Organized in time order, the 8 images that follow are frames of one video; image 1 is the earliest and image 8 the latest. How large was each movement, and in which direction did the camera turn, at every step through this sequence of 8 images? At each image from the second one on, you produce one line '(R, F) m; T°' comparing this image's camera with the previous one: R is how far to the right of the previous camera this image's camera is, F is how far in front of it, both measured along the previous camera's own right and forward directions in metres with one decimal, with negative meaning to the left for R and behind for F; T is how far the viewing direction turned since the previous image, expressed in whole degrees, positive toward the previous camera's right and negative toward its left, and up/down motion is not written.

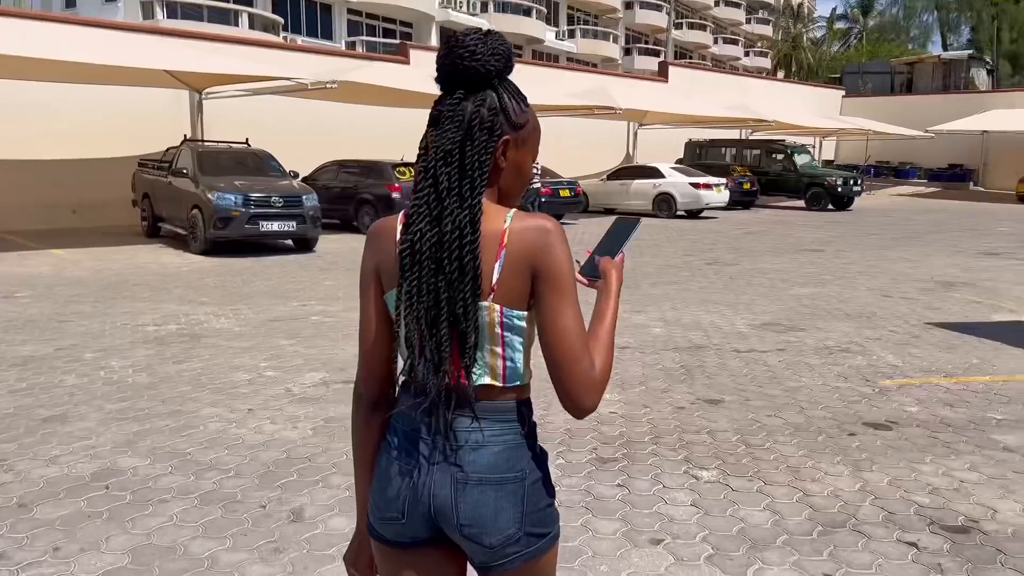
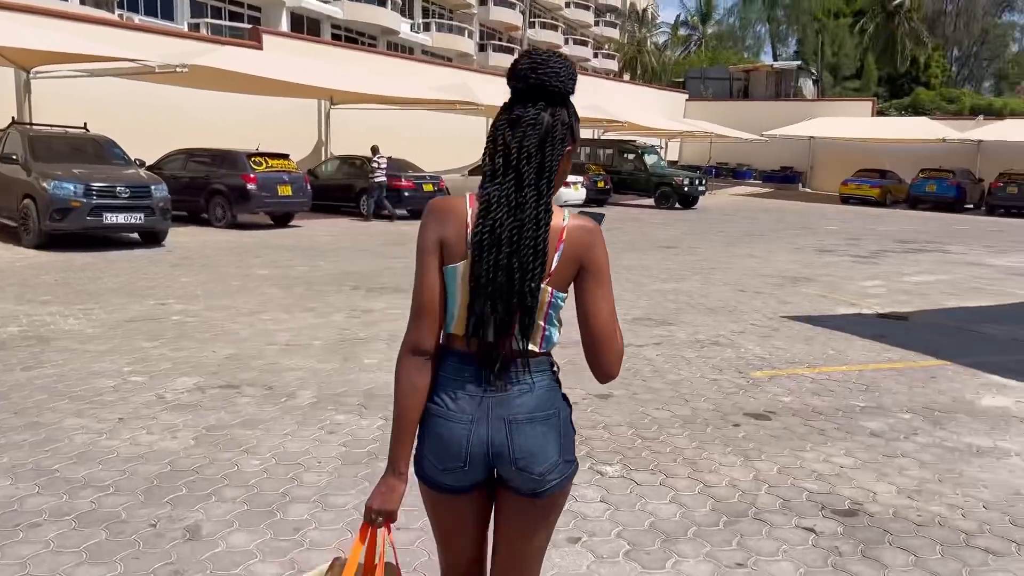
(-0.2, +0.1) m; +10°
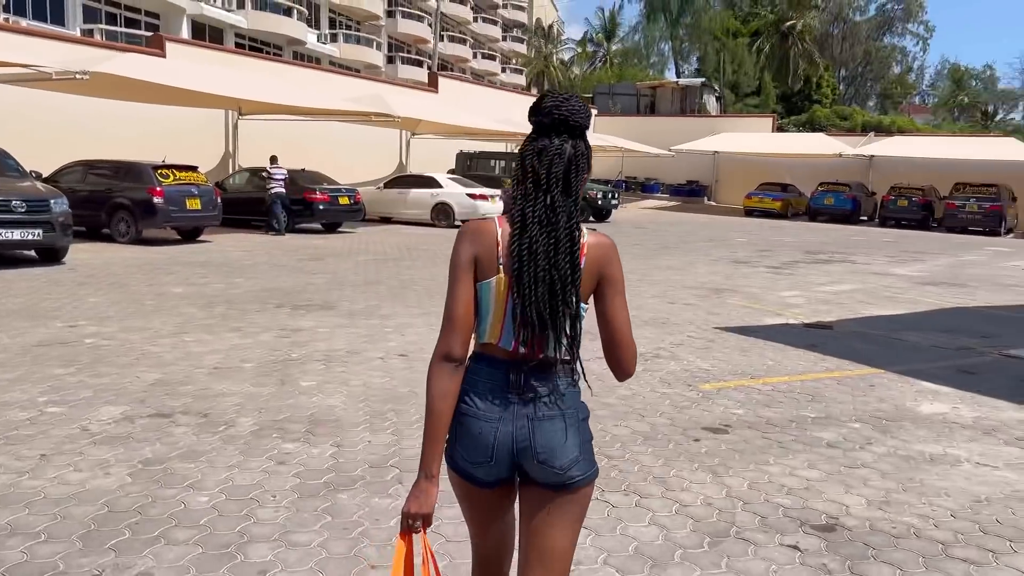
(-0.3, +0.2) m; +6°
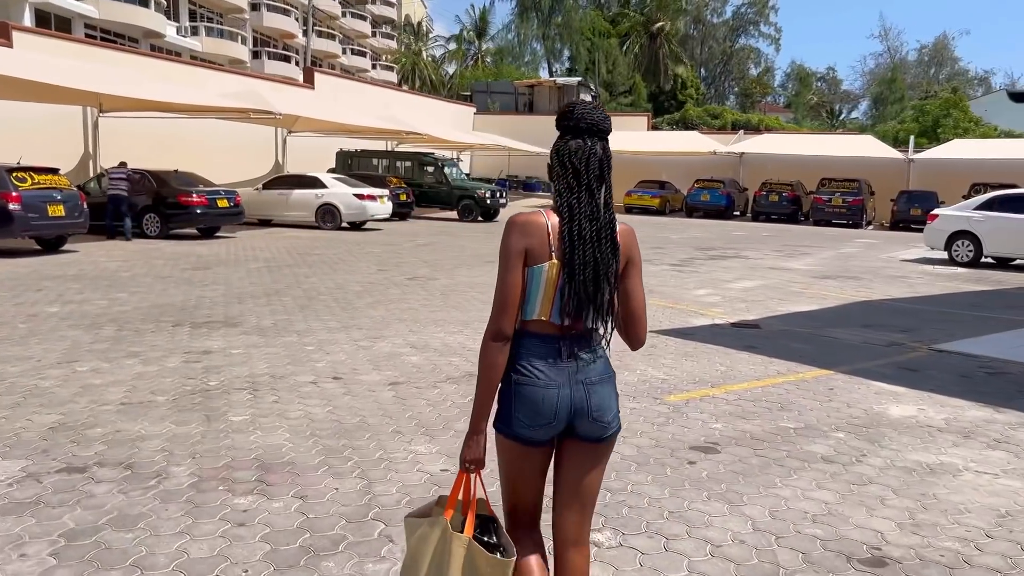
(-0.5, +0.5) m; +9°
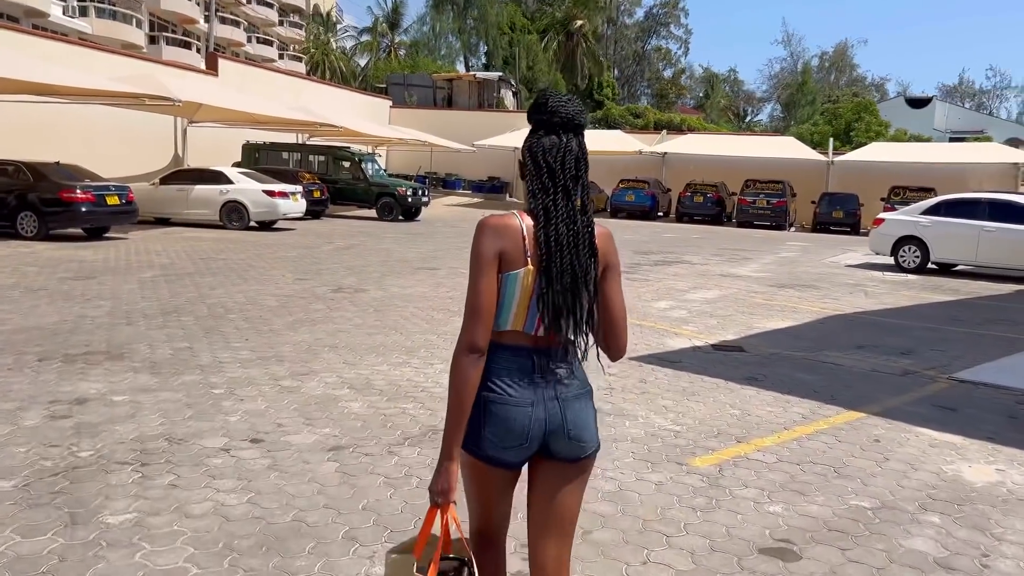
(-0.4, +1.4) m; +6°
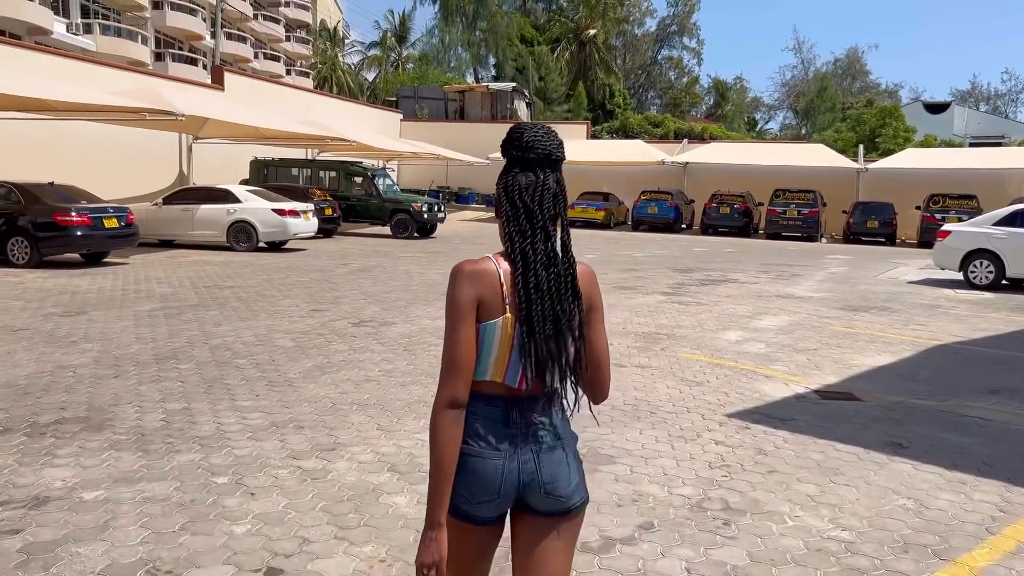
(-0.4, +1.3) m; -1°
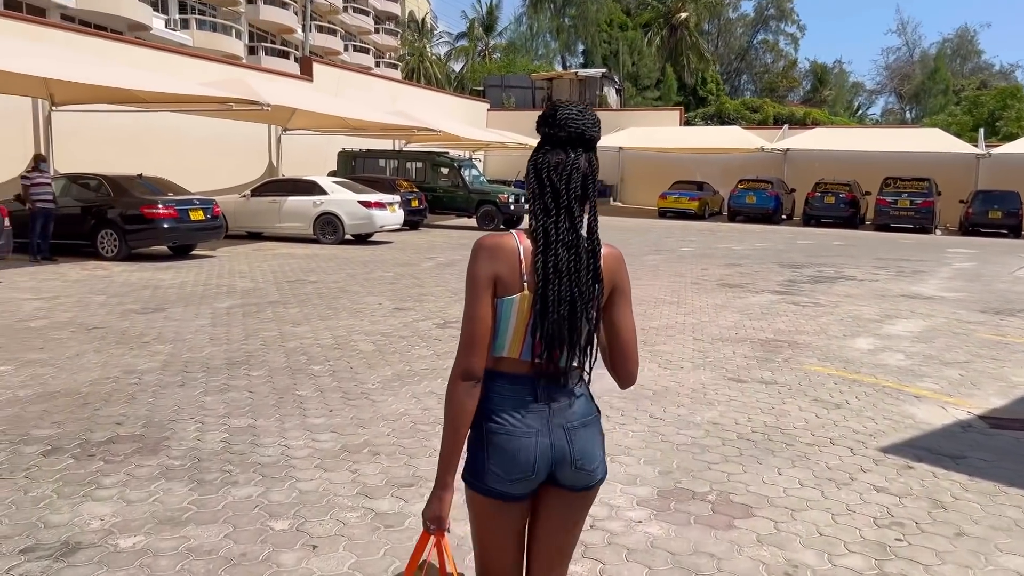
(-0.1, +0.8) m; -6°
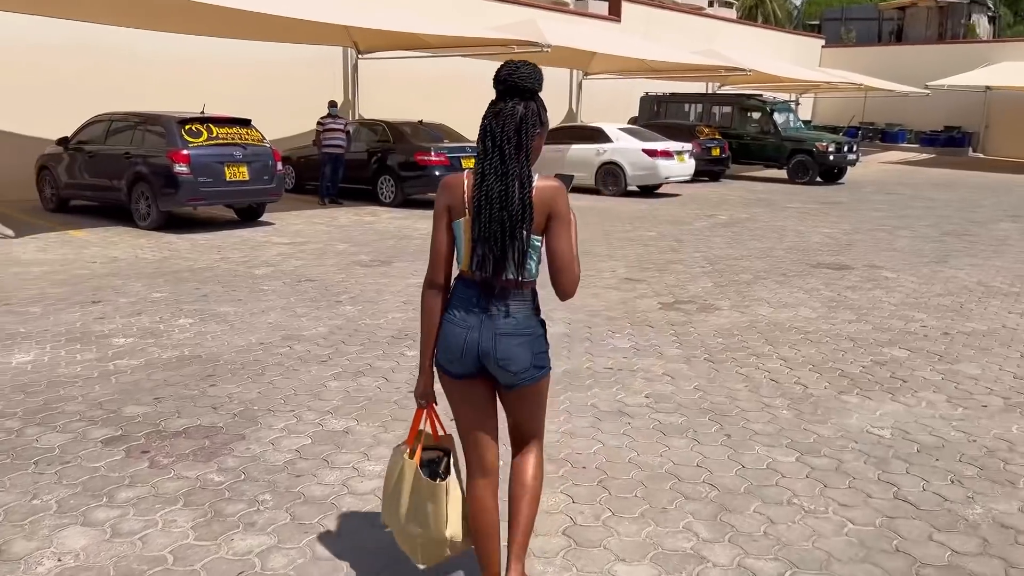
(+0.7, +1.6) m; -22°
